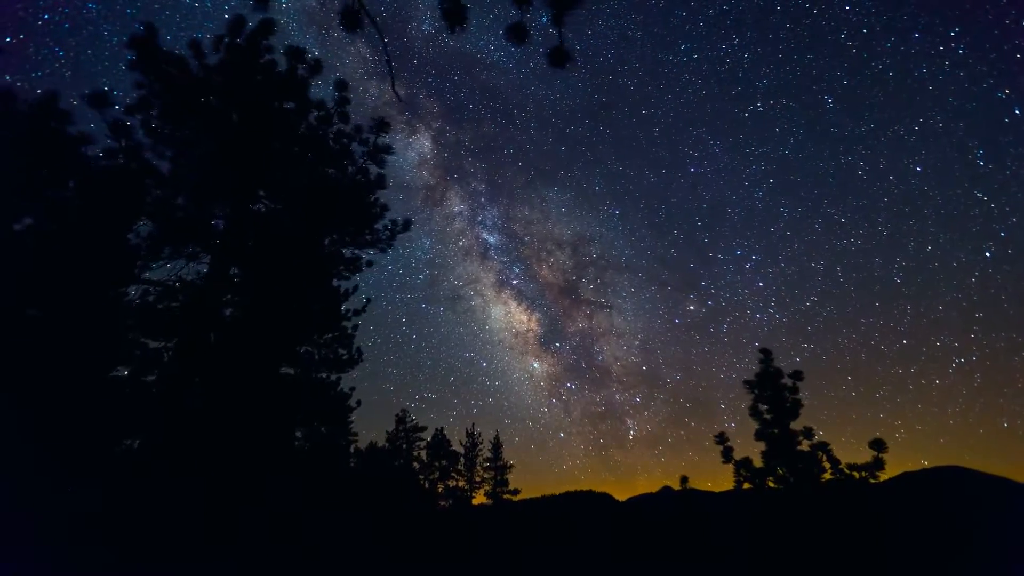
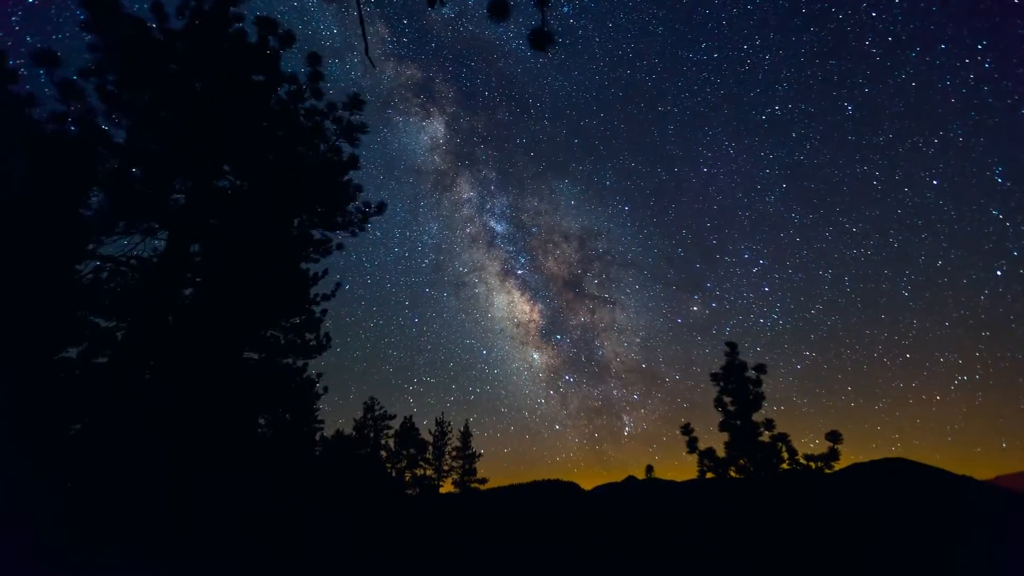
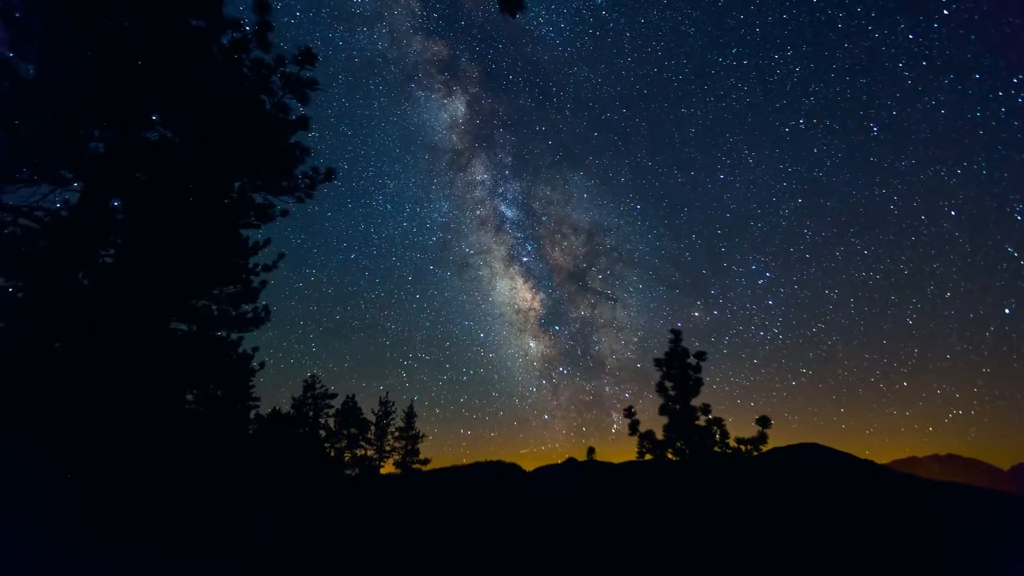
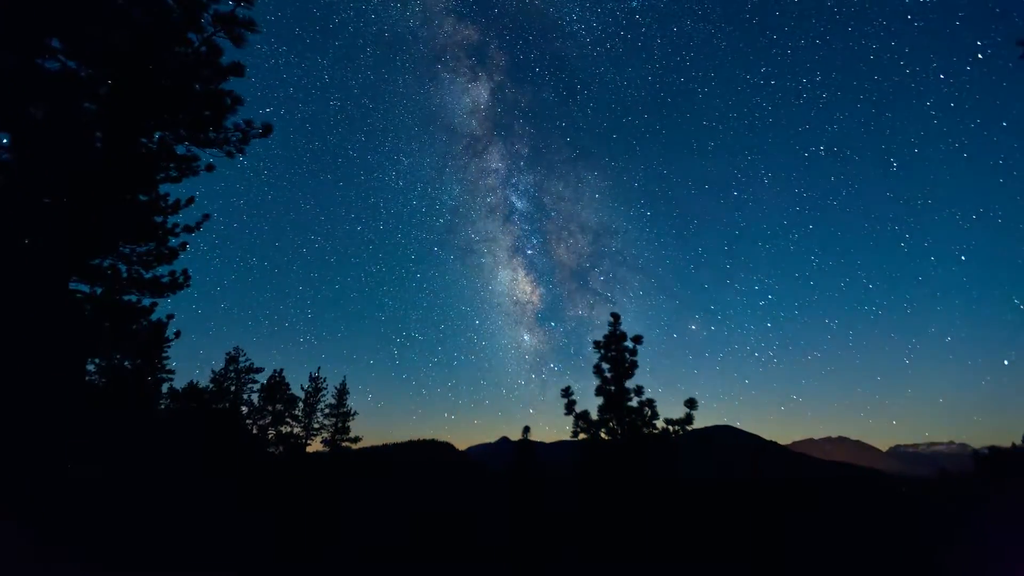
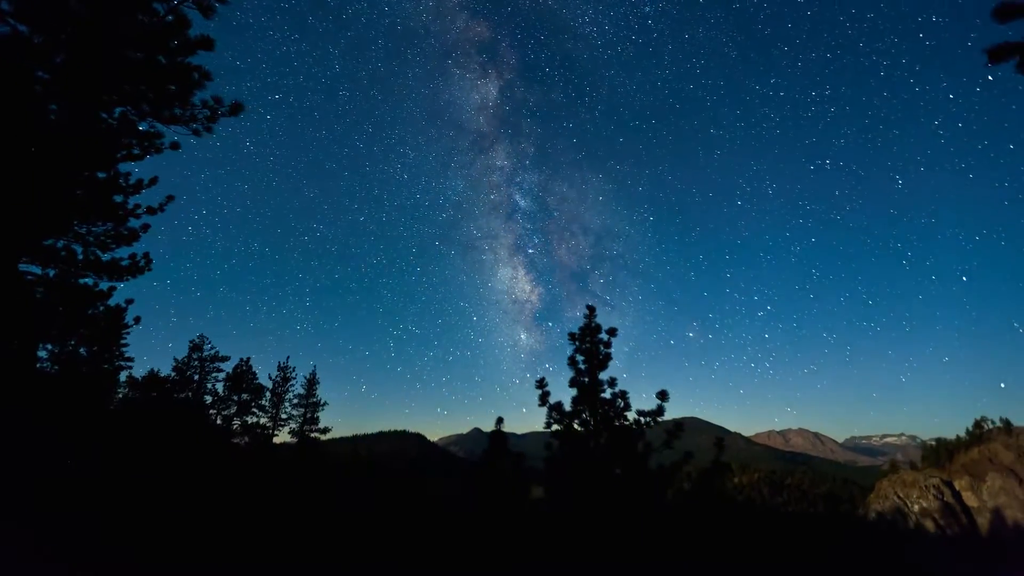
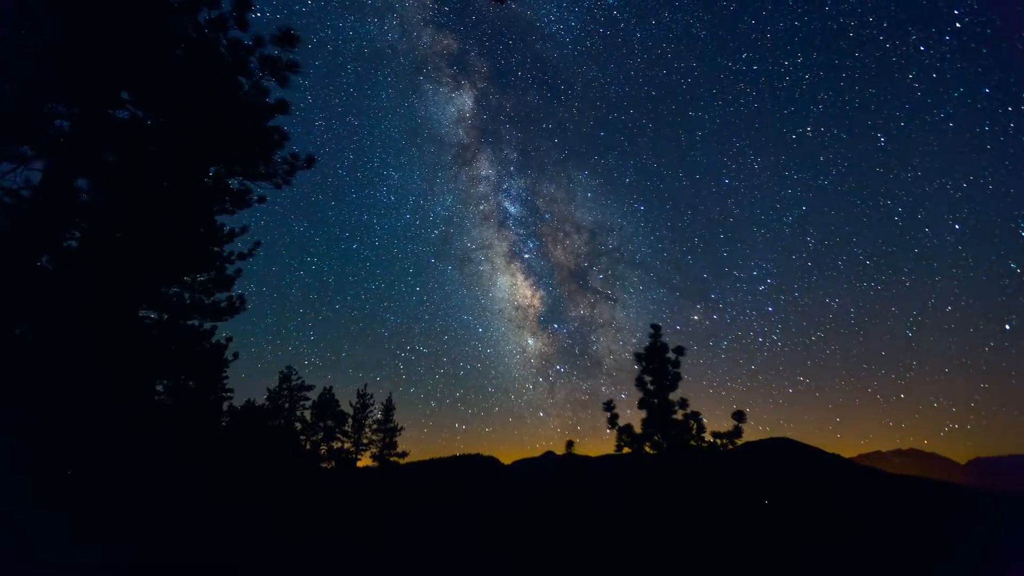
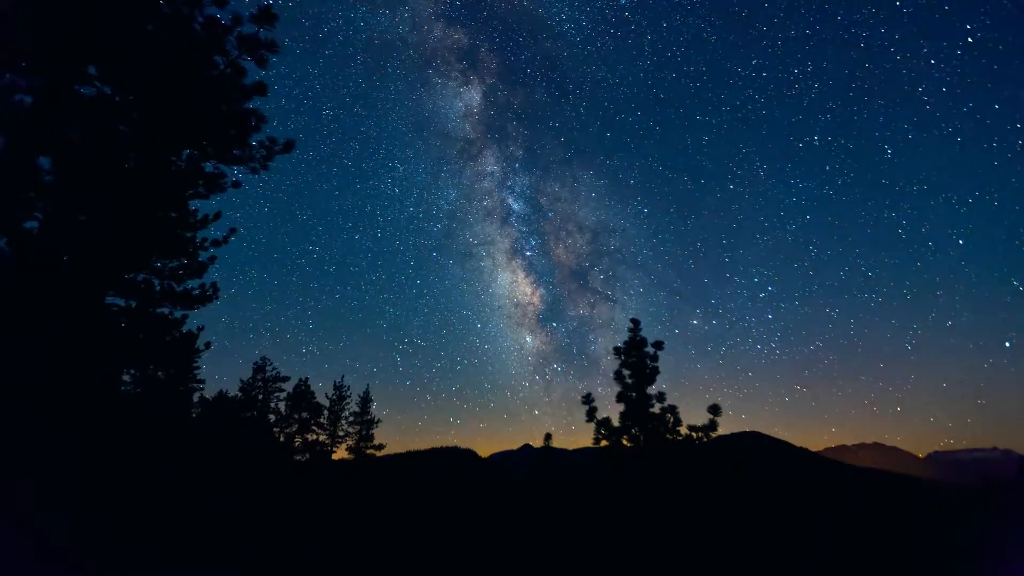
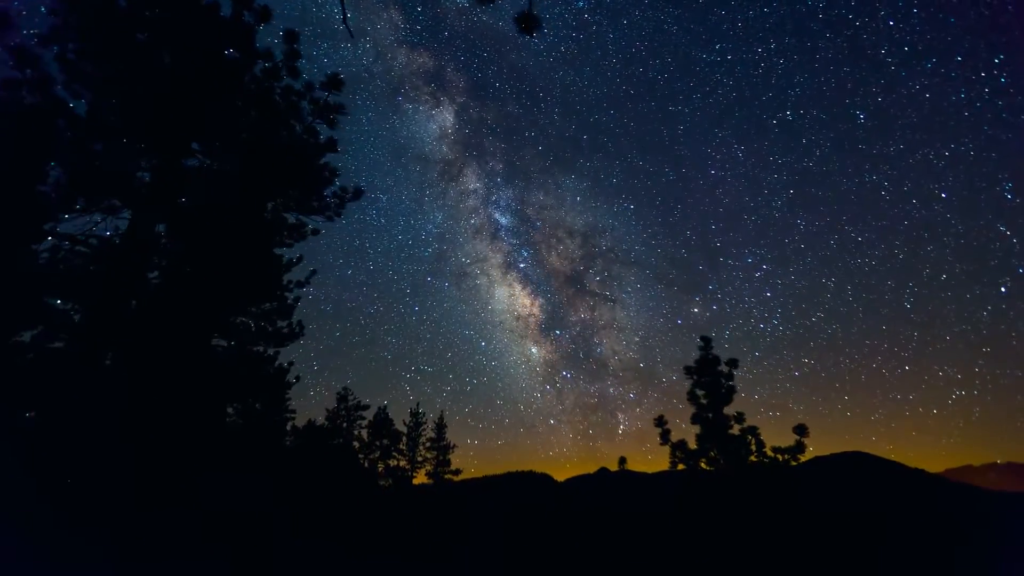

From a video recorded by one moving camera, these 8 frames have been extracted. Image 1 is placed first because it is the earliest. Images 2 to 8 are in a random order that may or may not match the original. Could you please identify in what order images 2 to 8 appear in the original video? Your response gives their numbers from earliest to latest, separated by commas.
2, 8, 3, 6, 7, 4, 5
